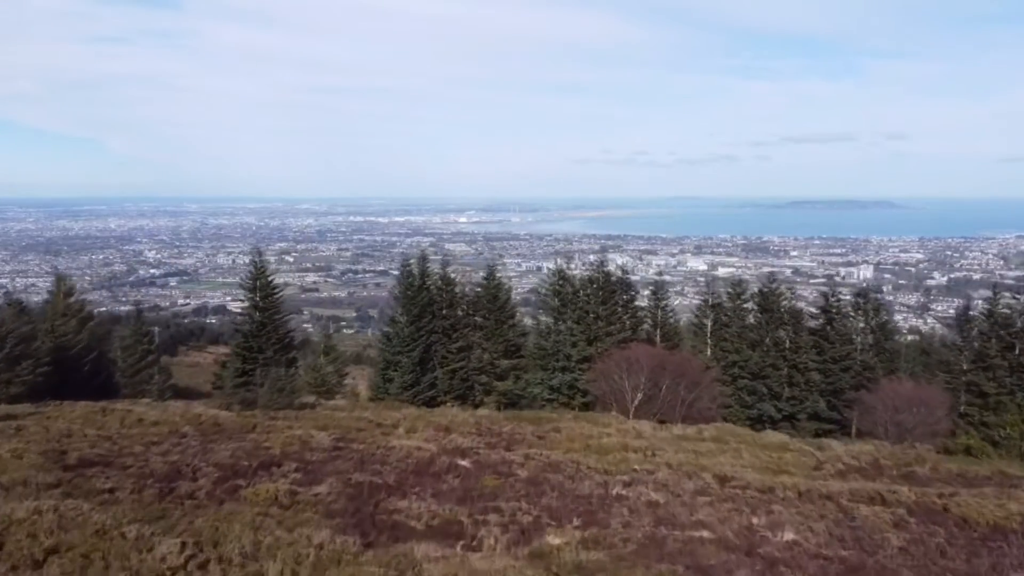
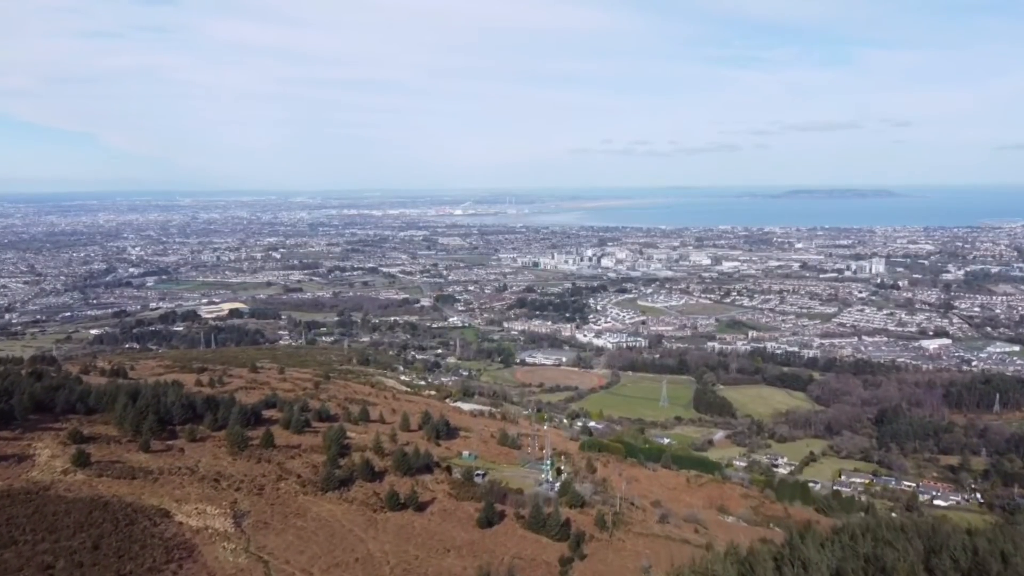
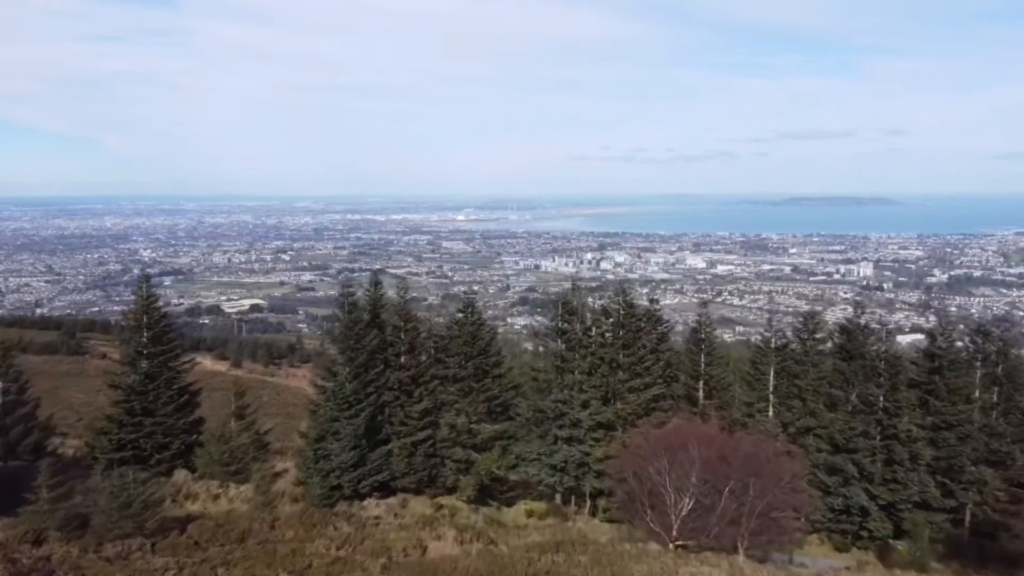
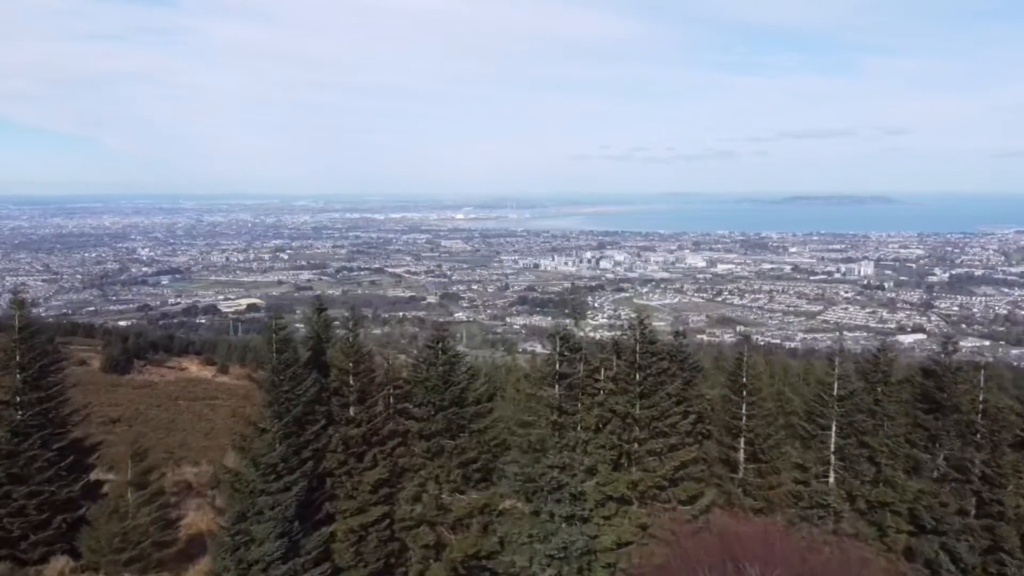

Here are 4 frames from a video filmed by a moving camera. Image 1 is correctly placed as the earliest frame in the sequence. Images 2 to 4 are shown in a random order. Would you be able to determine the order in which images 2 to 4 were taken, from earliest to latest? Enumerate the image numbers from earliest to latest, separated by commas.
3, 4, 2
